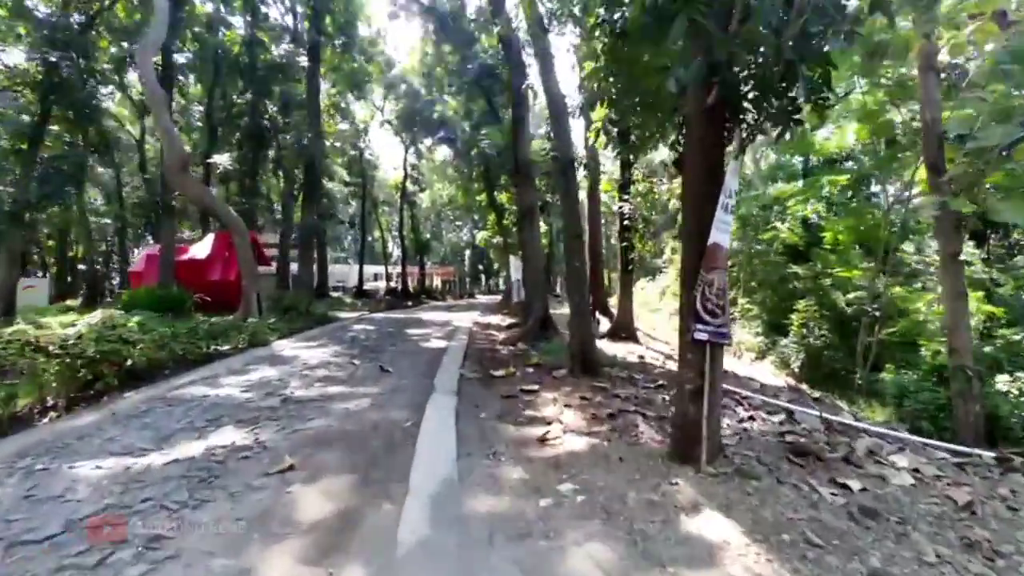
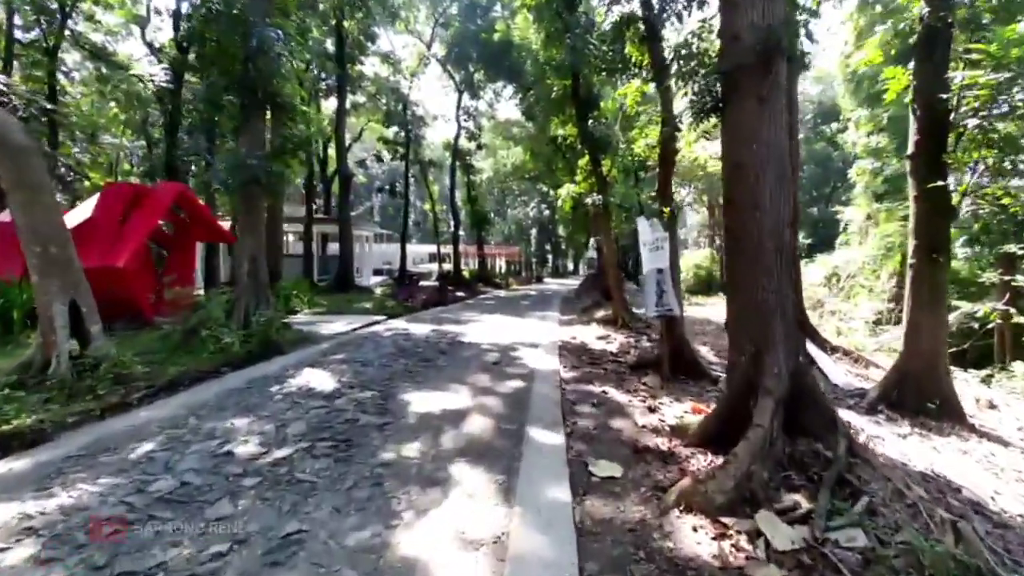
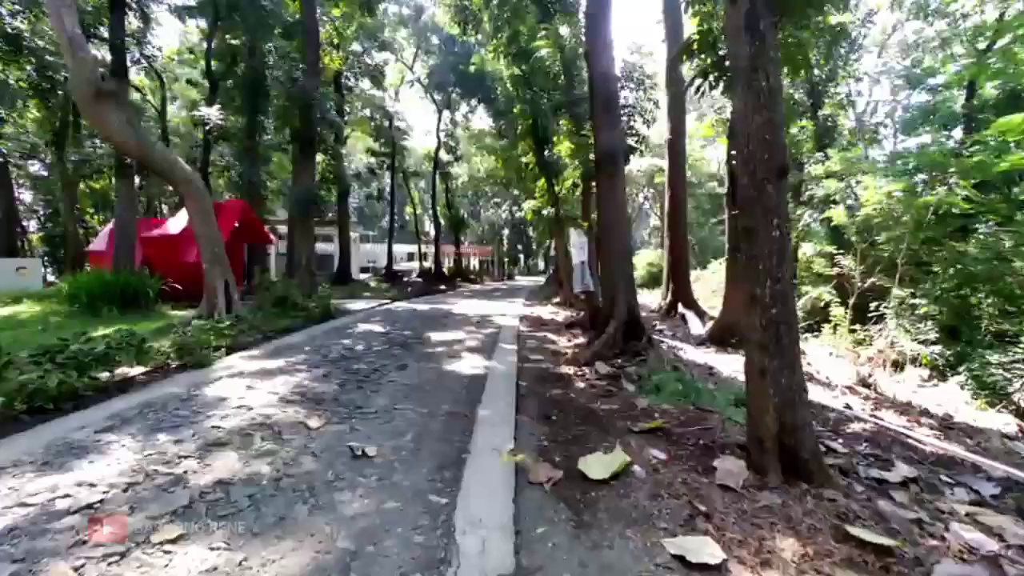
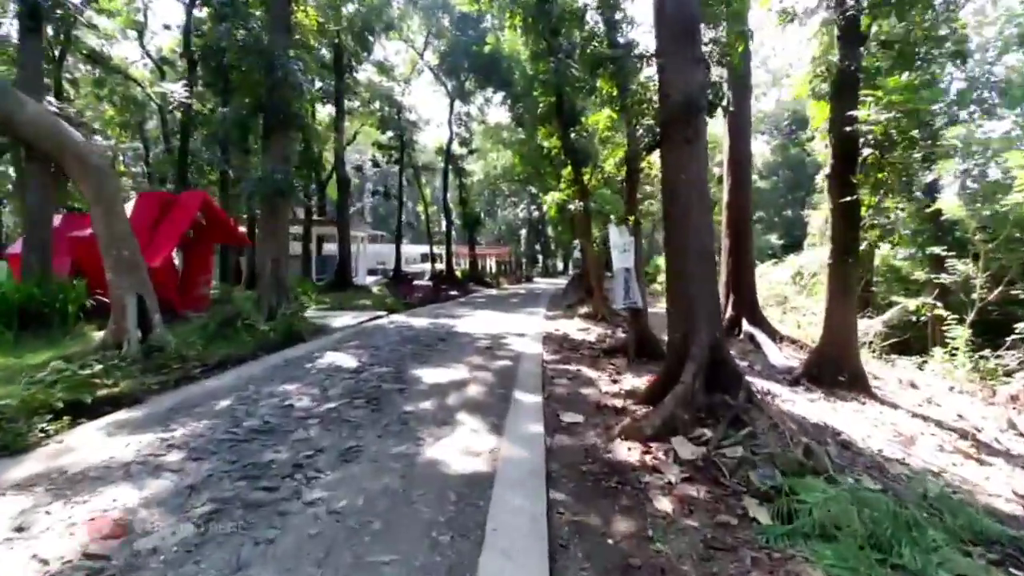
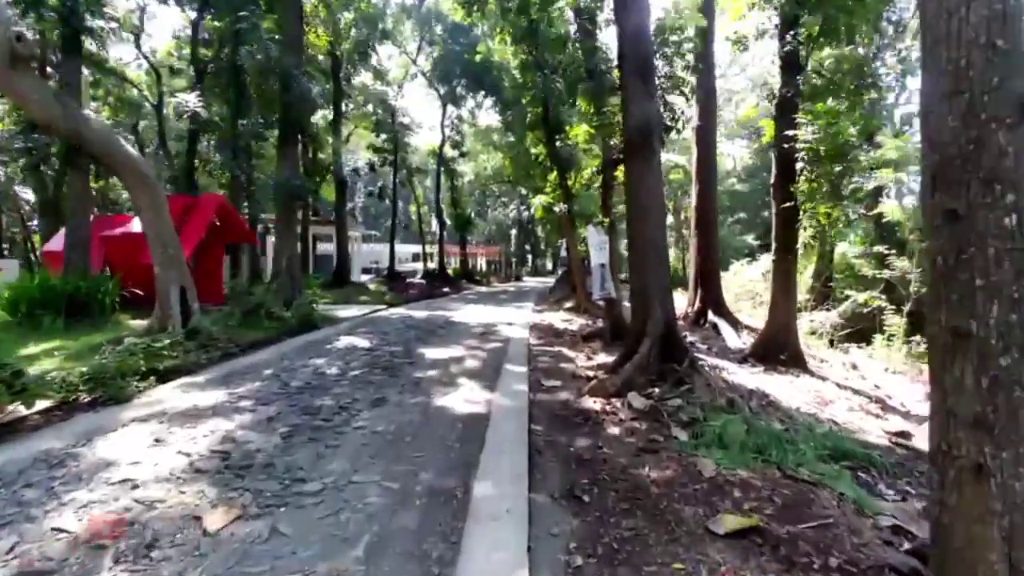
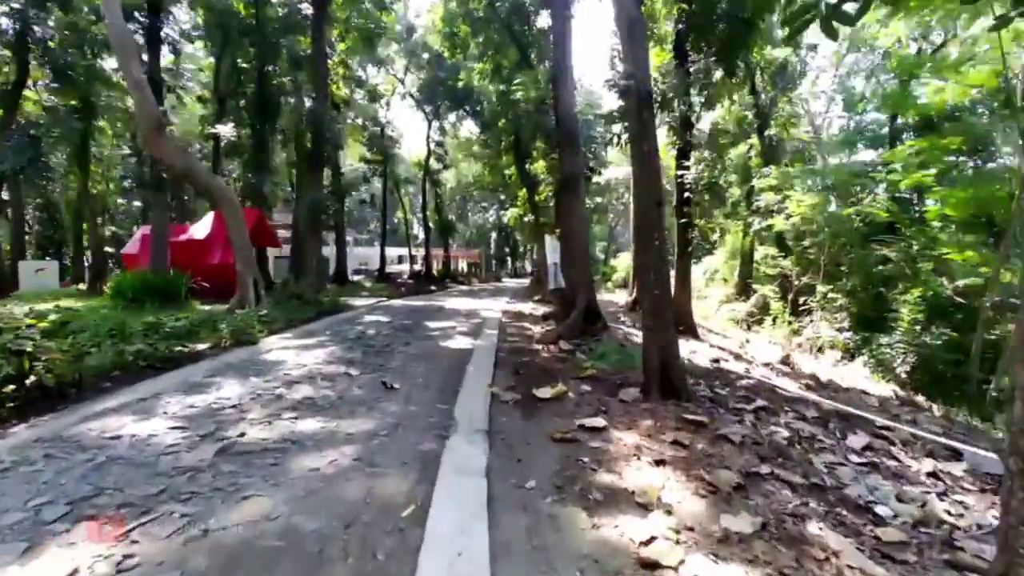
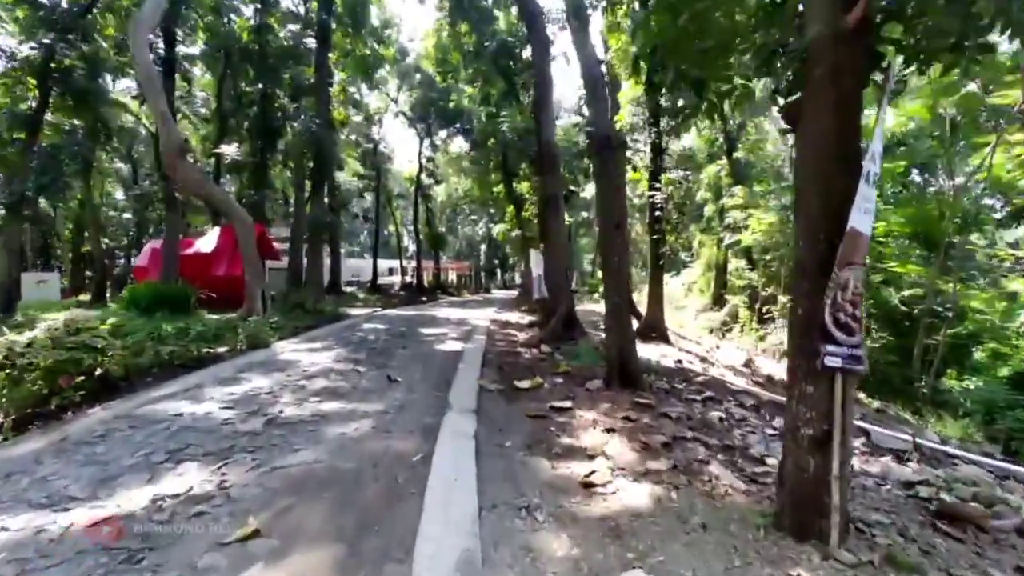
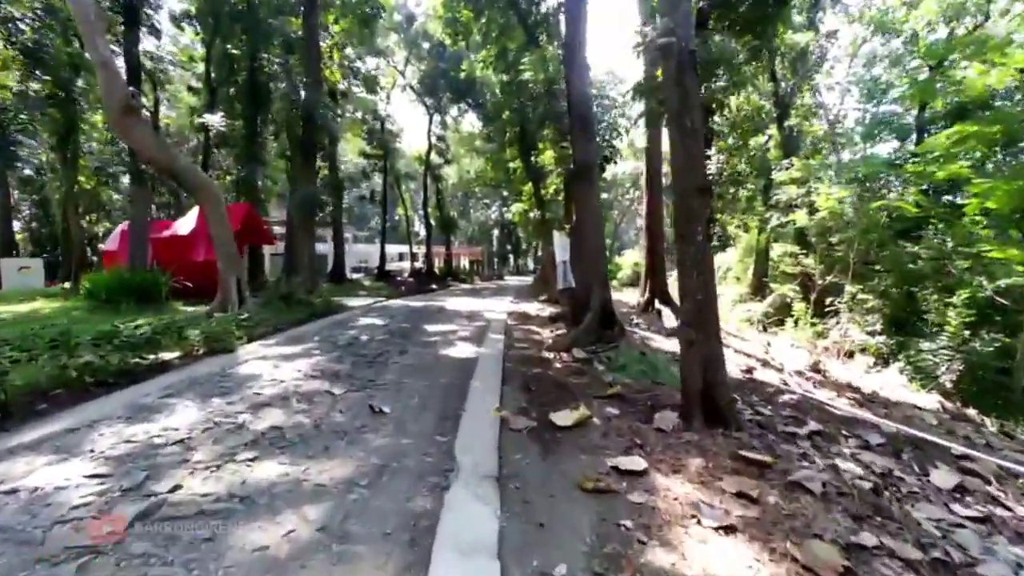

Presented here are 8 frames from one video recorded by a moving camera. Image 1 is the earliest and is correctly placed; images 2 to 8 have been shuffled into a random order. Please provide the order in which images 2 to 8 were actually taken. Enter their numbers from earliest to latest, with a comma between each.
7, 6, 8, 3, 5, 4, 2
